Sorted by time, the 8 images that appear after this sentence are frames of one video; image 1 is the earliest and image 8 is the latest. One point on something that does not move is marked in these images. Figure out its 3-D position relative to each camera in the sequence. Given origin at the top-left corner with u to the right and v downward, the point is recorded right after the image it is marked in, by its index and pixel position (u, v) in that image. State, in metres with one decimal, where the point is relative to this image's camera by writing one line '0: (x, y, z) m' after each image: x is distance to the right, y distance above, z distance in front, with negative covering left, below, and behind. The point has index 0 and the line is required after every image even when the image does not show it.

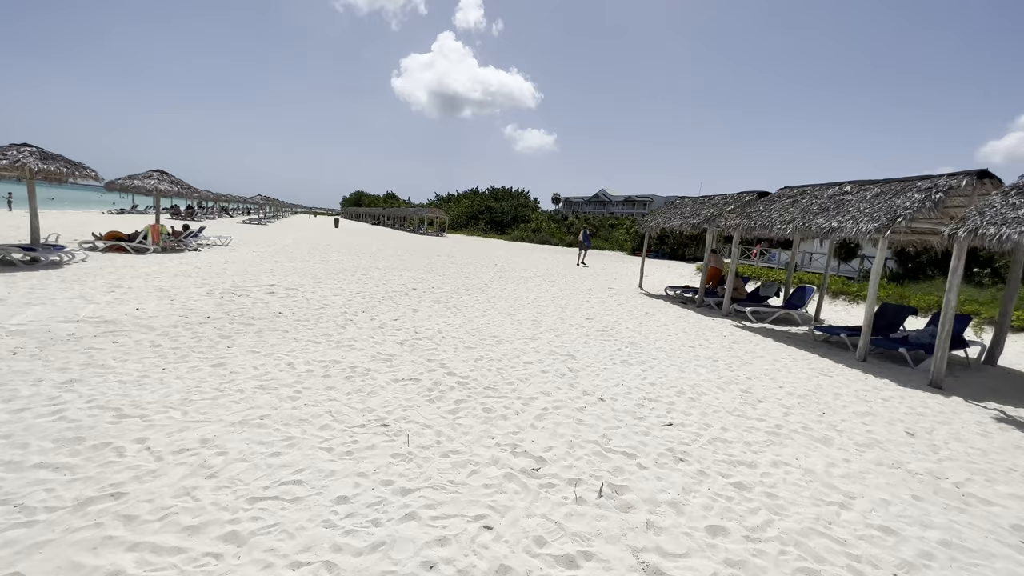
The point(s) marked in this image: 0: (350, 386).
0: (-1.5, -0.9, +4.3) m
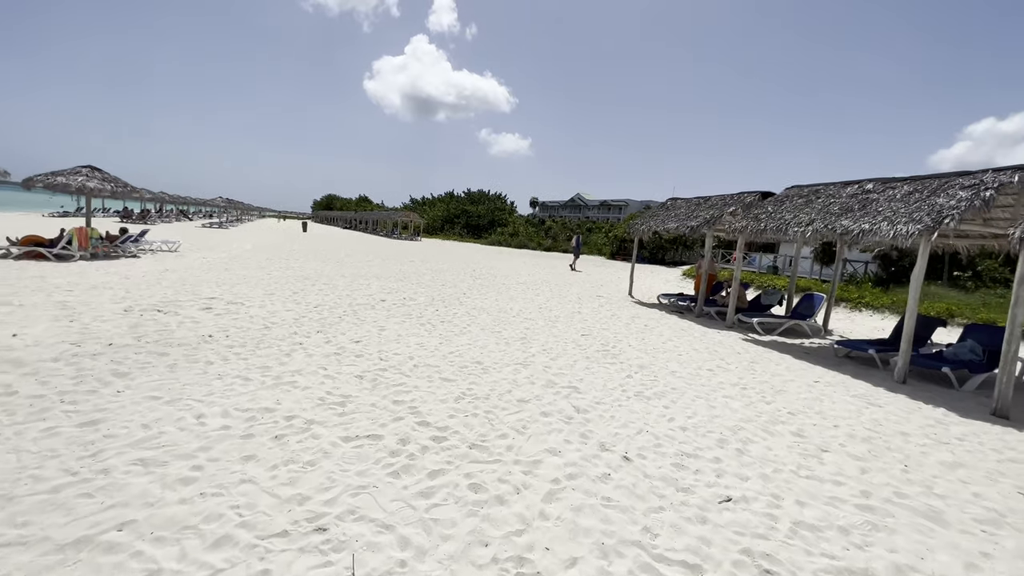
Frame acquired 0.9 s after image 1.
0: (-1.6, -1.1, +3.0) m
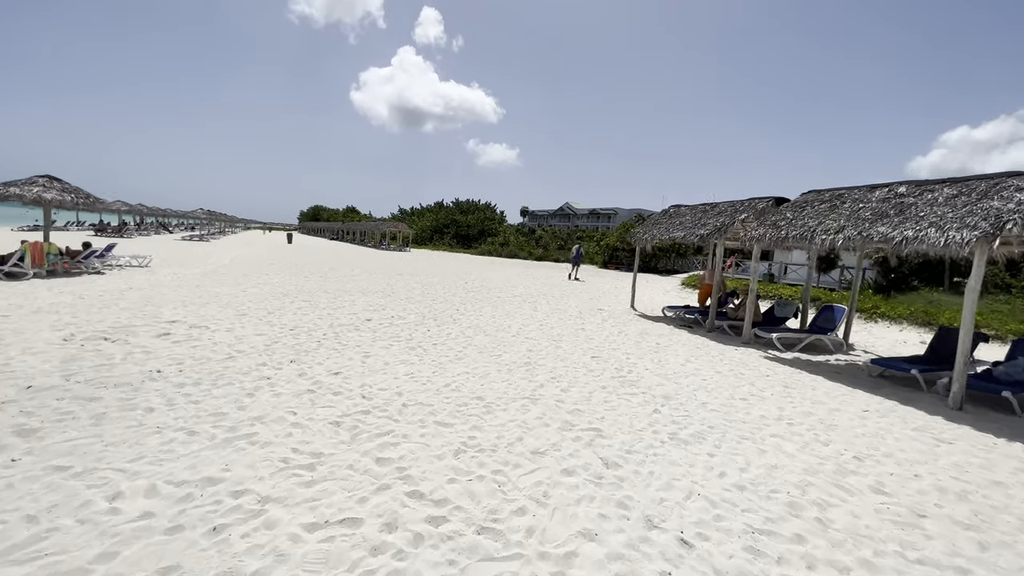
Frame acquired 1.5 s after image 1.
0: (-1.4, -1.3, +2.2) m
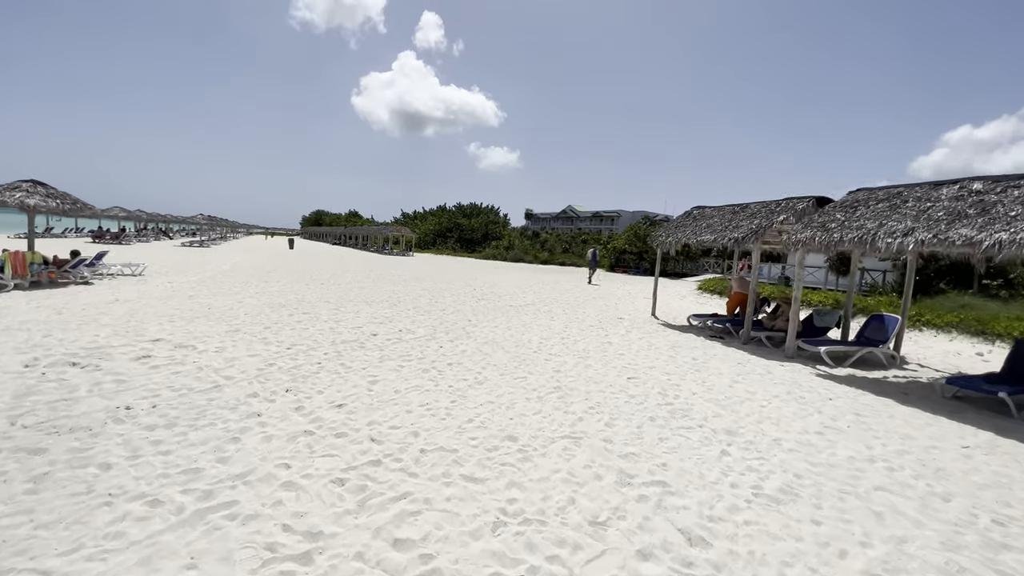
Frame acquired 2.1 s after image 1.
0: (-1.1, -1.5, +1.4) m
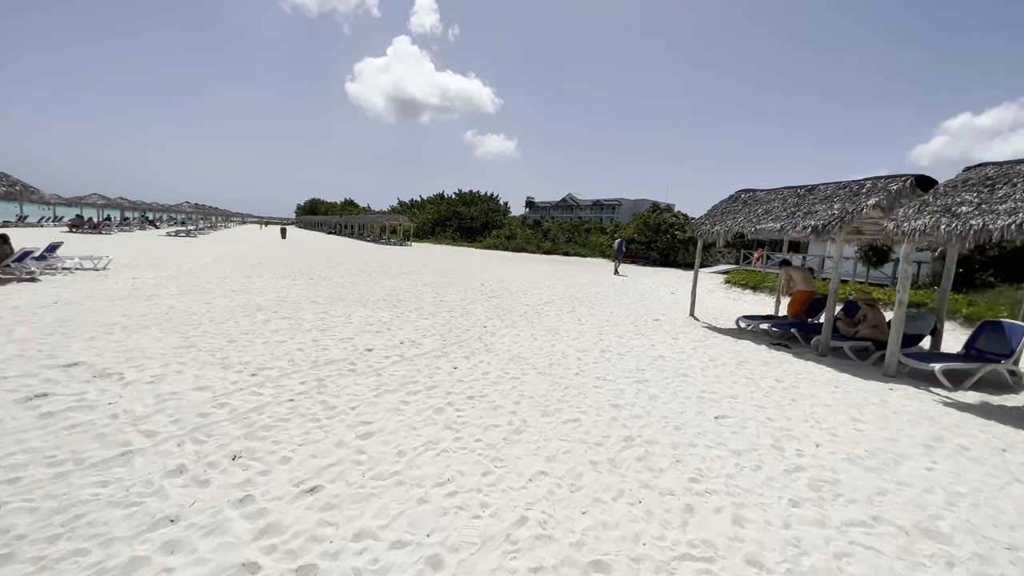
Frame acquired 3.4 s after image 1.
0: (-0.6, -1.6, -0.2) m
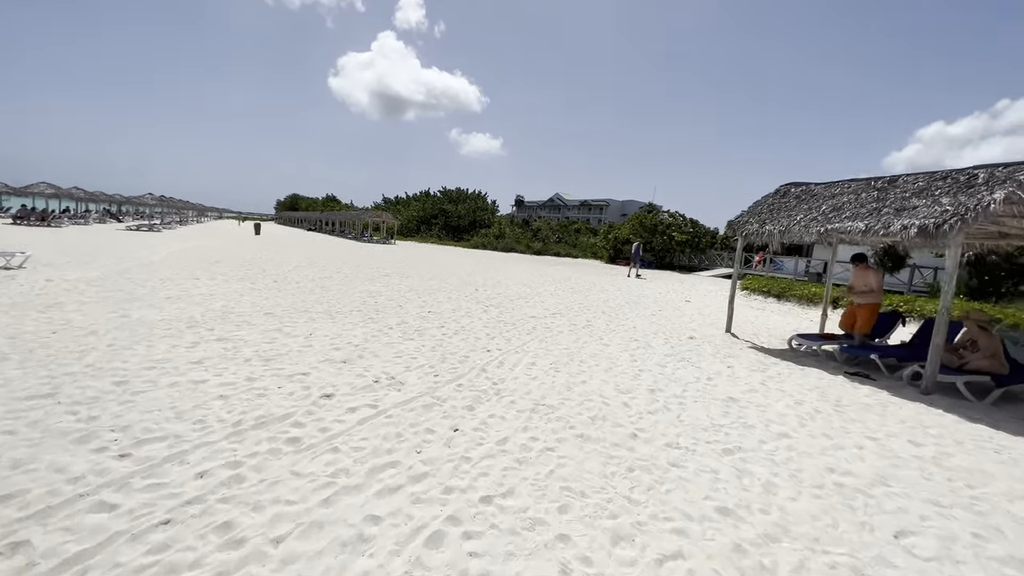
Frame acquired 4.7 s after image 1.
0: (-0.2, -1.8, -2.1) m
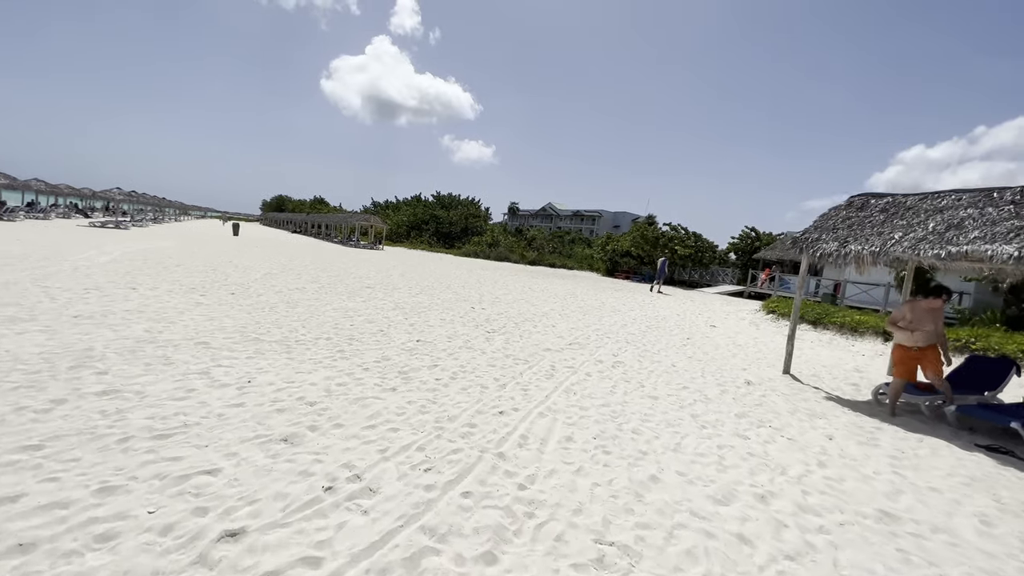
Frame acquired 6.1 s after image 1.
0: (+0.2, -2.0, -3.9) m
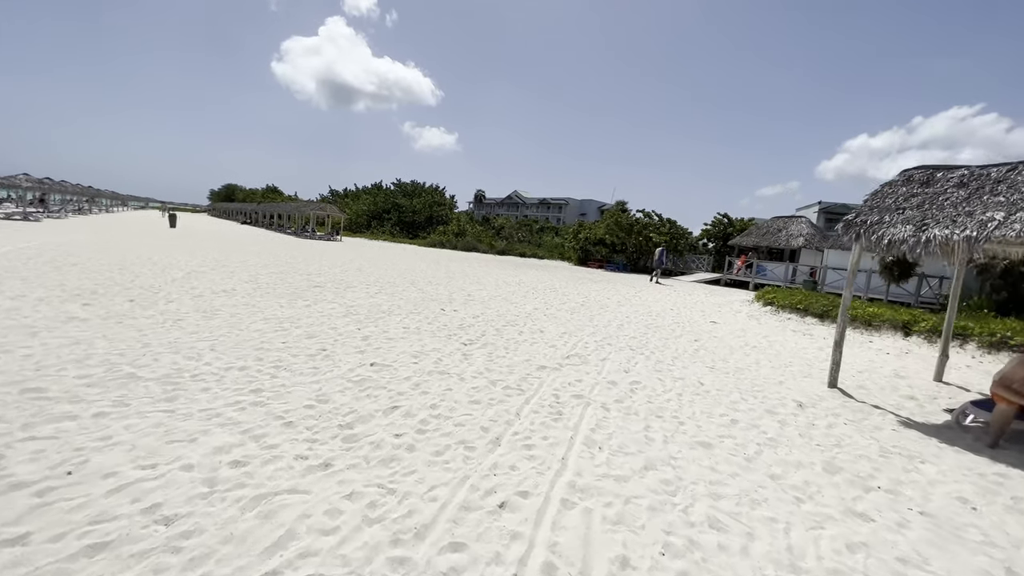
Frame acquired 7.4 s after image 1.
0: (+0.9, -2.3, -5.5) m
